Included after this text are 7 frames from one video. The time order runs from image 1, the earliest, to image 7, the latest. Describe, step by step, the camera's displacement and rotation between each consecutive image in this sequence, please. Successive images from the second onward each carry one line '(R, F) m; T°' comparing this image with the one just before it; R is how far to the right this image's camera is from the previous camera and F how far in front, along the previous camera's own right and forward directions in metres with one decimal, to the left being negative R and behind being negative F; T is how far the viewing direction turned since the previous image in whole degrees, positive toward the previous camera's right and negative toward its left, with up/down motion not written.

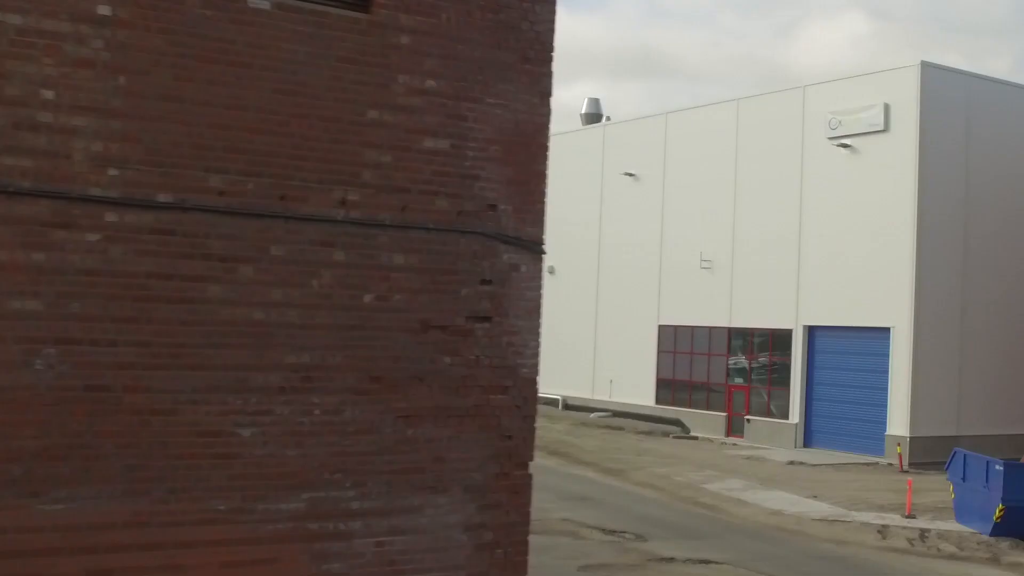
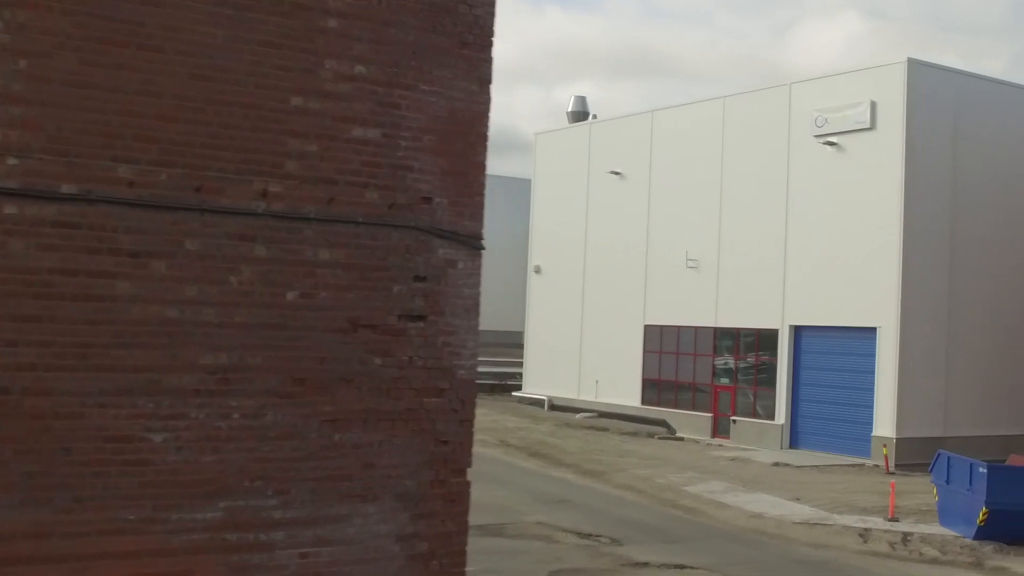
(+0.3, +0.3) m; 0°
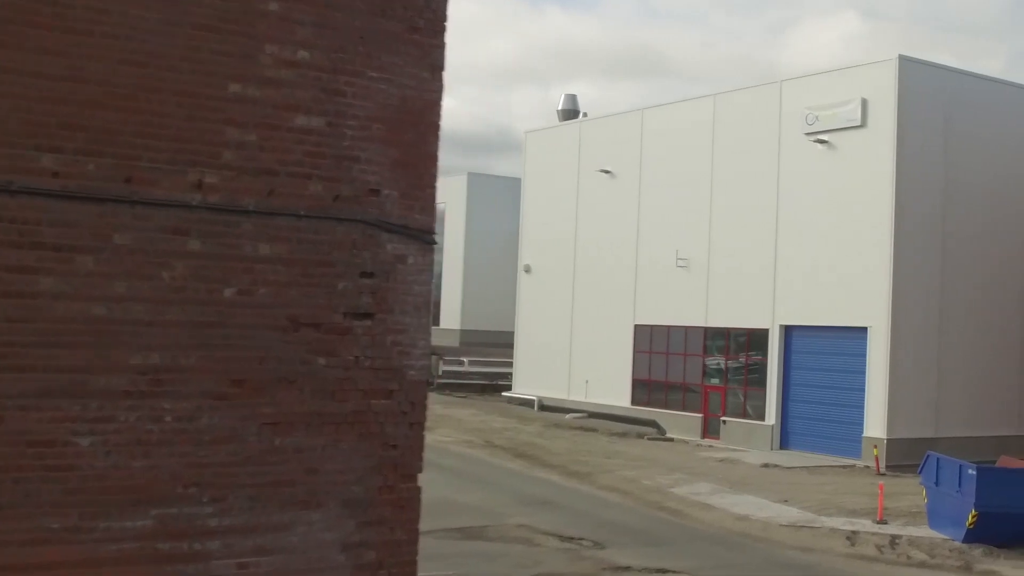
(+0.2, +0.2) m; 0°
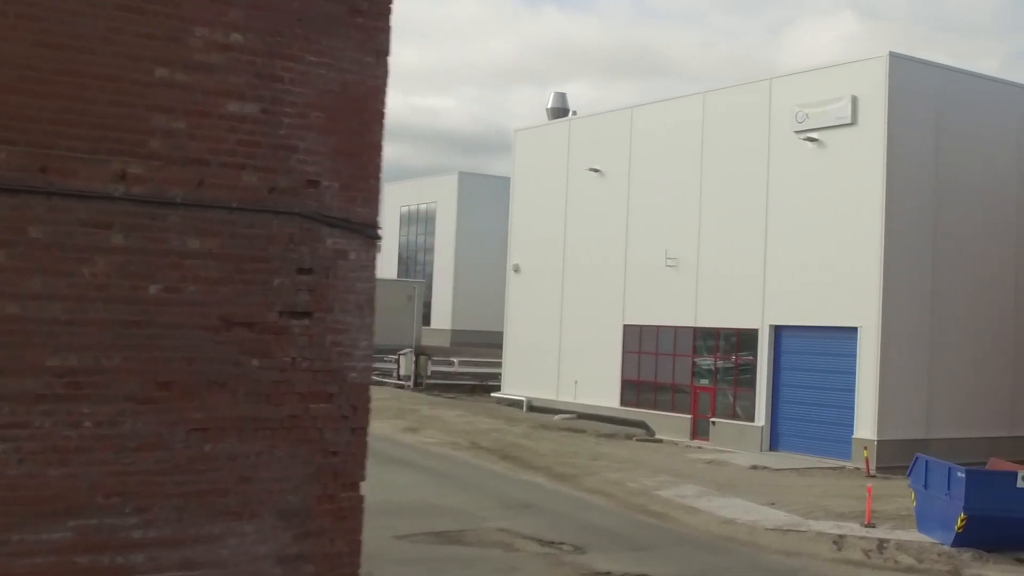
(+0.2, +0.3) m; 0°
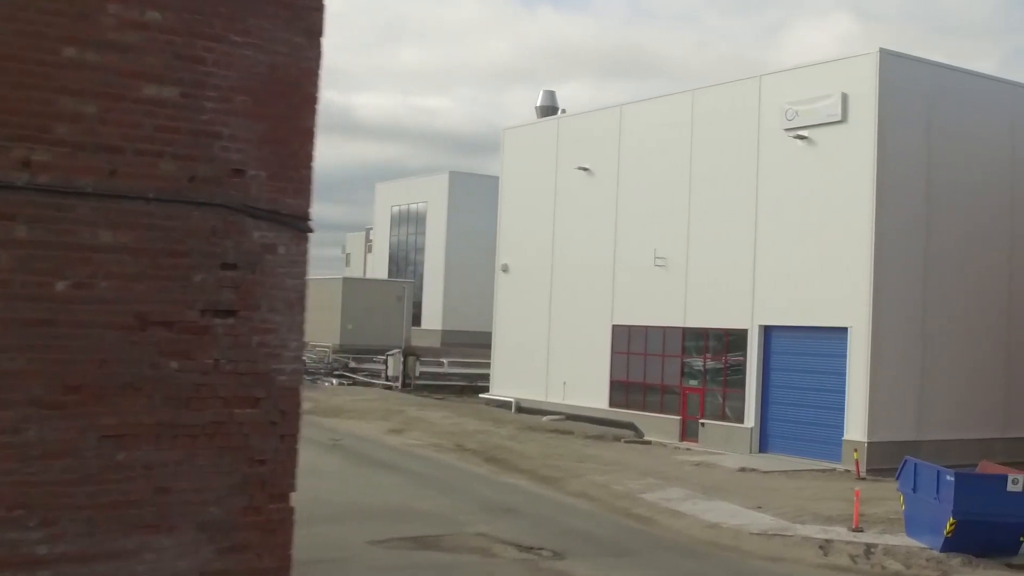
(+0.2, +0.3) m; 0°
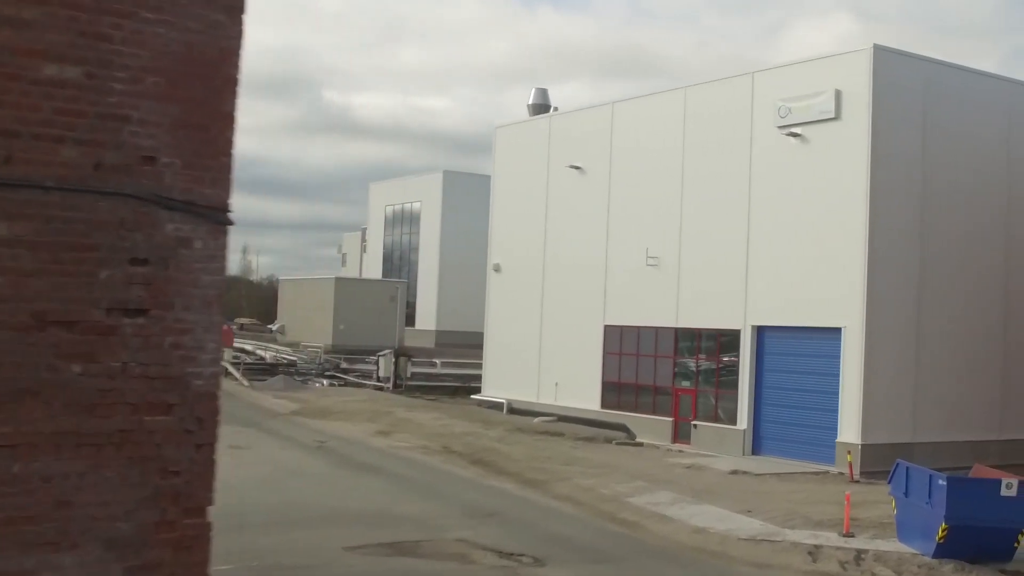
(+0.3, +0.3) m; 0°
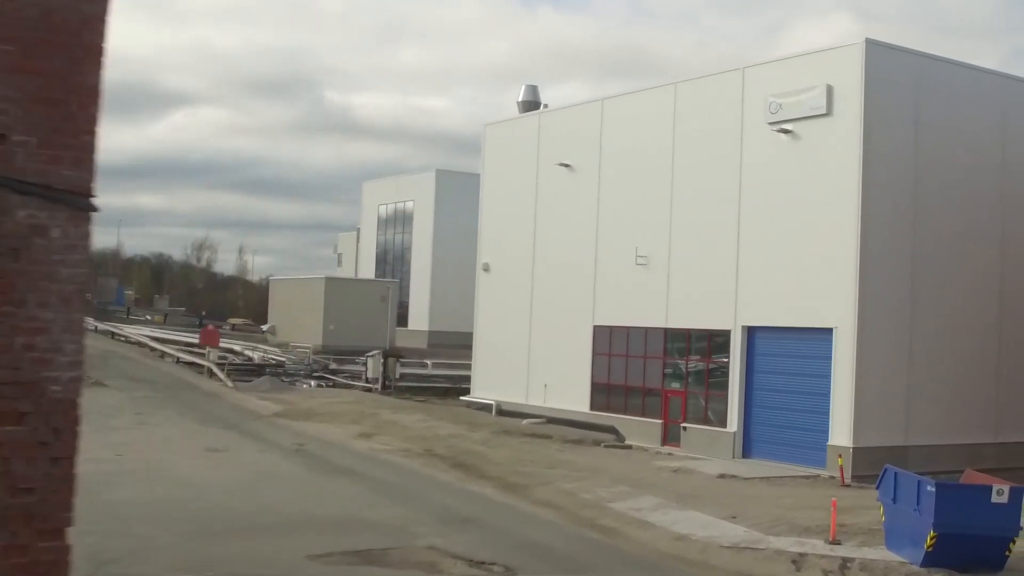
(+0.4, +0.4) m; 0°
